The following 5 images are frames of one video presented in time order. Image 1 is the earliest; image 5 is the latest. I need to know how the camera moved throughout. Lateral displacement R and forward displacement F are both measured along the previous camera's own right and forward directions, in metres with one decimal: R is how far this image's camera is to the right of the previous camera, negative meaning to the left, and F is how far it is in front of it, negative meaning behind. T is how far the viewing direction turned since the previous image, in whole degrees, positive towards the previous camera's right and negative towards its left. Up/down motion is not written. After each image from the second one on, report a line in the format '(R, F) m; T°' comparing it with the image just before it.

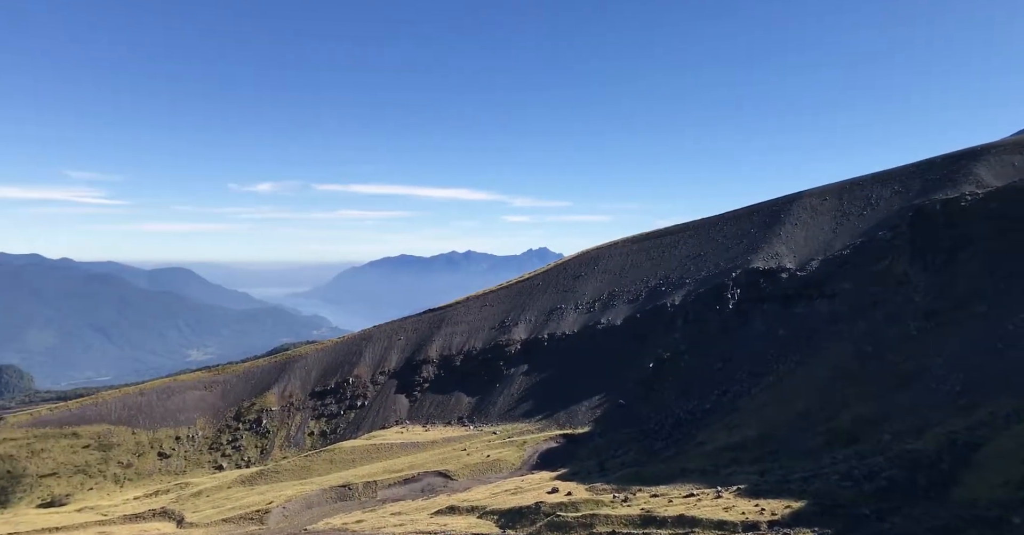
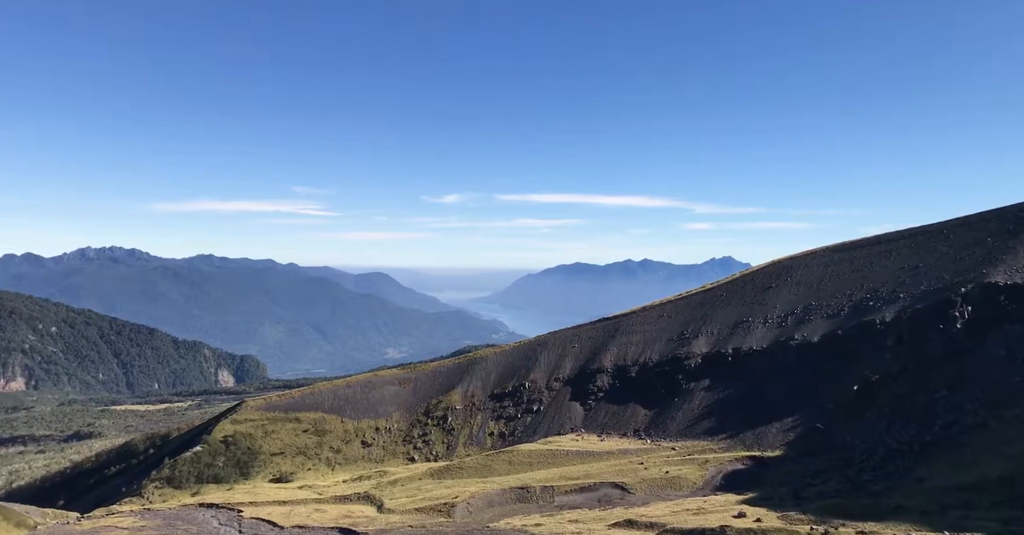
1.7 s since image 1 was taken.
(-1.2, -0.6) m; -15°
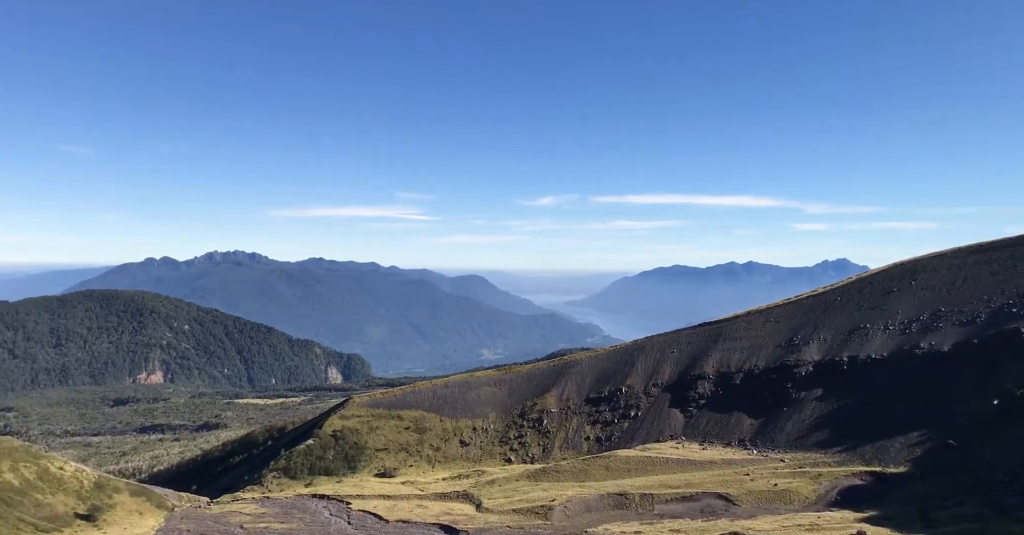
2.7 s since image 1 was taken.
(-0.7, +0.1) m; -8°
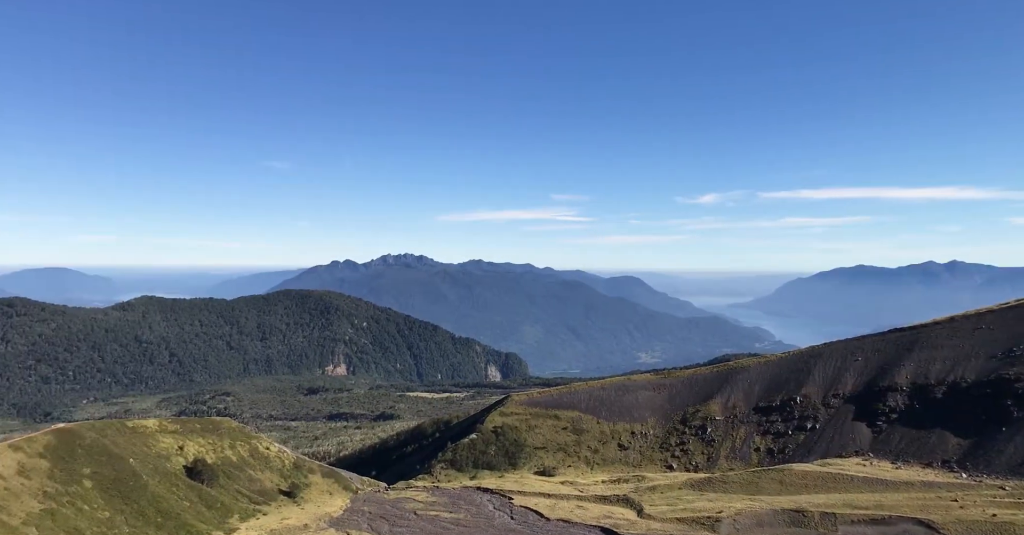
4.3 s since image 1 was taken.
(-1.1, +1.0) m; -13°
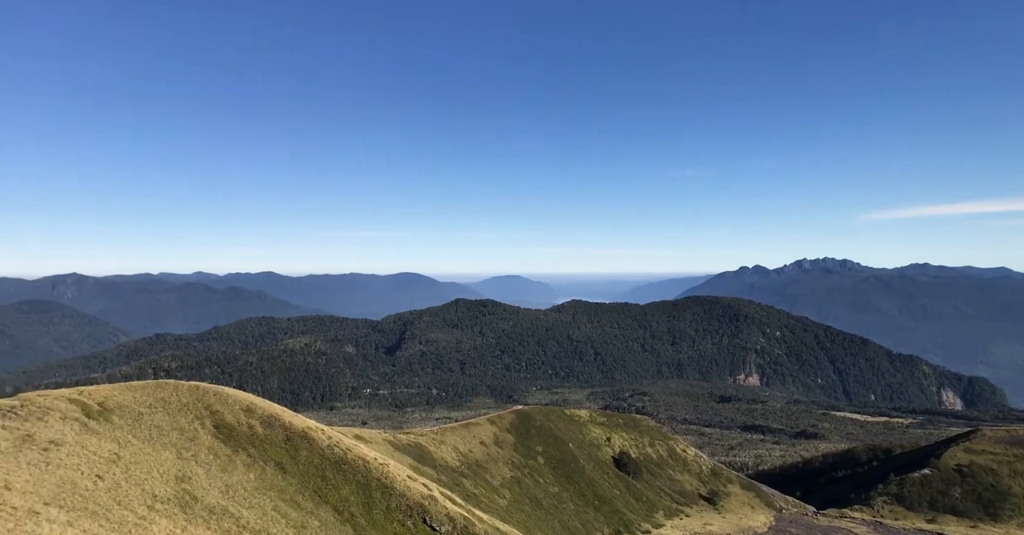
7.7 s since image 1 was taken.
(-7.0, +1.2) m; -33°
